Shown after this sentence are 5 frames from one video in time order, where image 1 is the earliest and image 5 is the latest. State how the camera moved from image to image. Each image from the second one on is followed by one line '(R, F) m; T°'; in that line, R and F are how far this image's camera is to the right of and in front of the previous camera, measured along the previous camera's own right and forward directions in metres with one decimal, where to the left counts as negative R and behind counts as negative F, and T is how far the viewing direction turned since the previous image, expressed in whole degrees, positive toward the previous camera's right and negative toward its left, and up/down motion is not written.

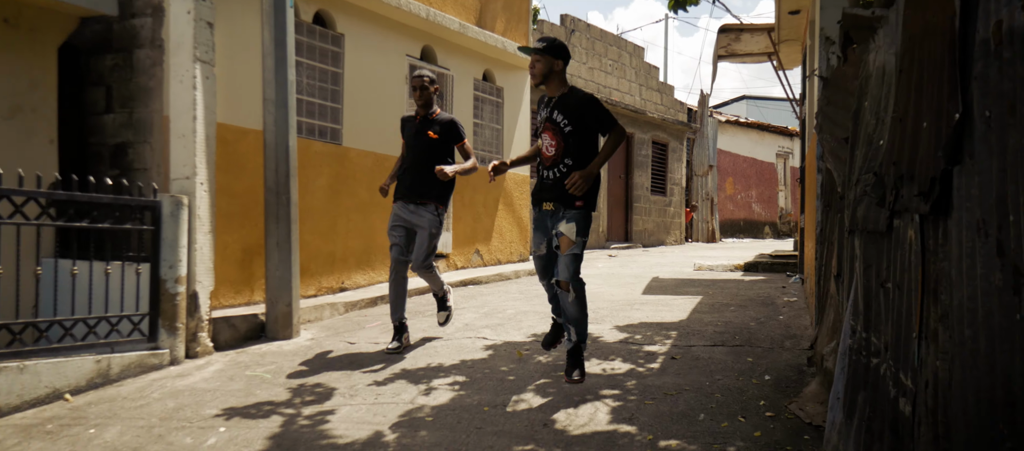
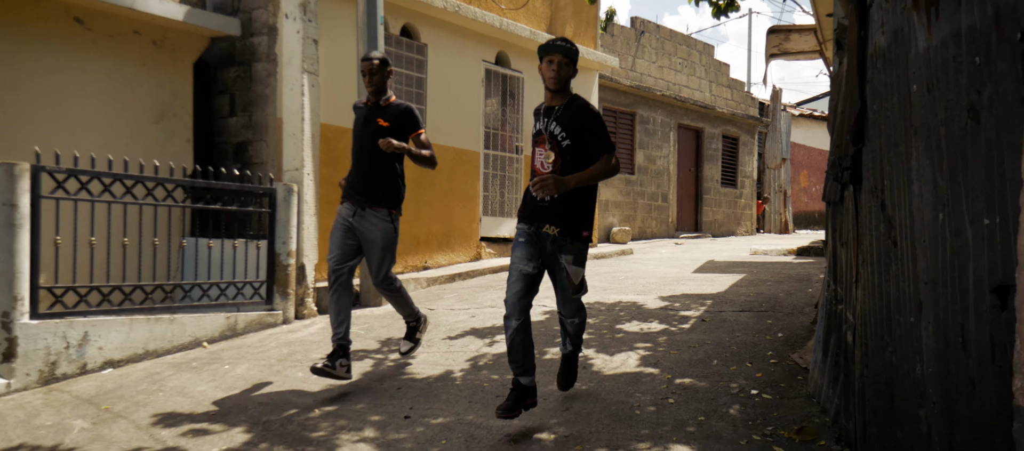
(+0.3, -0.9) m; -7°
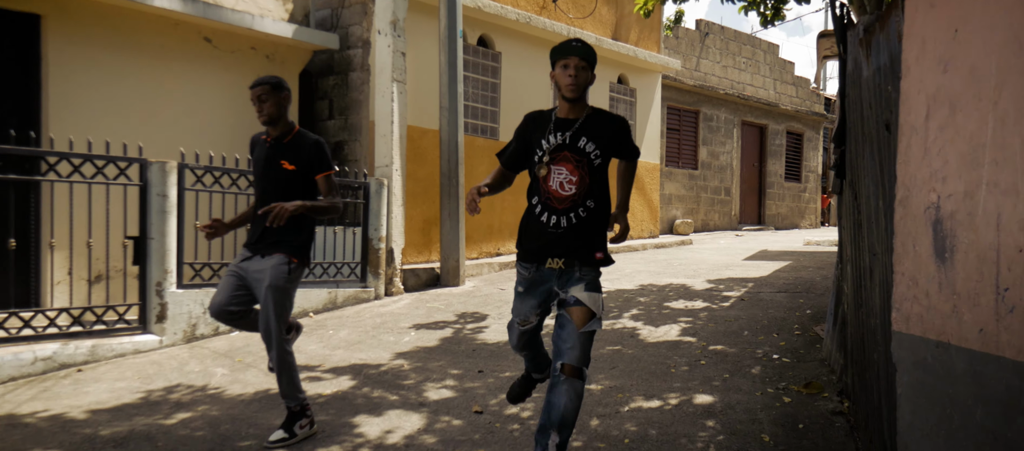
(+0.1, -0.9) m; -6°
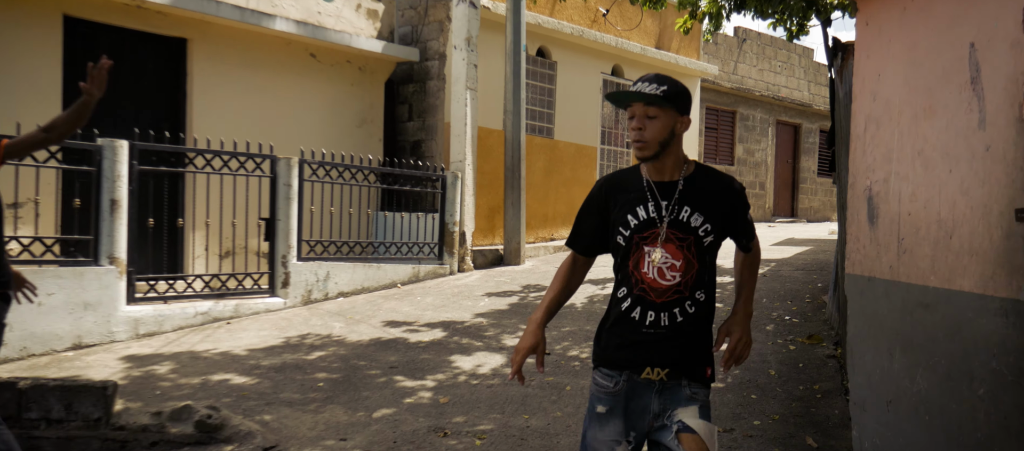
(-0.2, -1.3) m; -3°
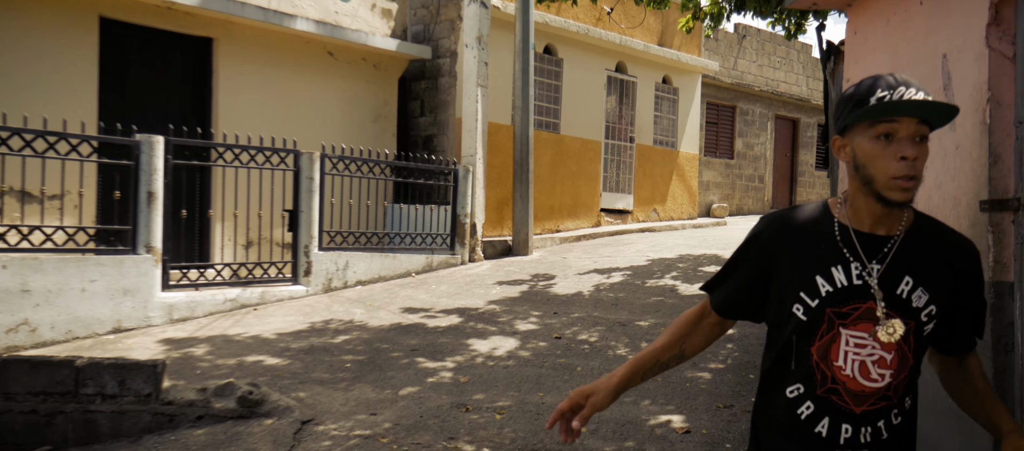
(-0.1, -0.4) m; 0°
